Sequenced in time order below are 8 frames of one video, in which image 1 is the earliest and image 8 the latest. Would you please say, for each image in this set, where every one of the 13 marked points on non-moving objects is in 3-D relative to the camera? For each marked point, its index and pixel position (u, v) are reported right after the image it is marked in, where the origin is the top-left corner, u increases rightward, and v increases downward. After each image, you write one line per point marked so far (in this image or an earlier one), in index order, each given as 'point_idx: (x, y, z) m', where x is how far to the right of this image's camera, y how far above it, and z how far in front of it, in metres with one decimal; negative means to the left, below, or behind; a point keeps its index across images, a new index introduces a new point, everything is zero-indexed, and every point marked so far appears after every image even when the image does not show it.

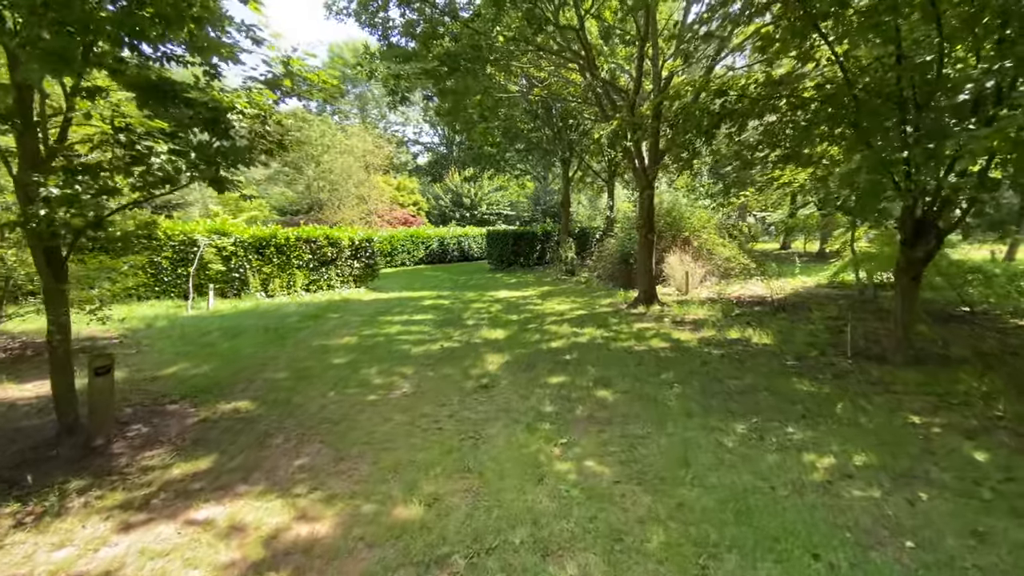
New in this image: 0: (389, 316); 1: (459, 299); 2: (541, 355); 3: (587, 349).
0: (-2.3, -0.5, +8.7) m
1: (-1.2, -0.3, +11.1) m
2: (+0.3, -0.8, +5.4) m
3: (+1.0, -0.8, +5.9) m
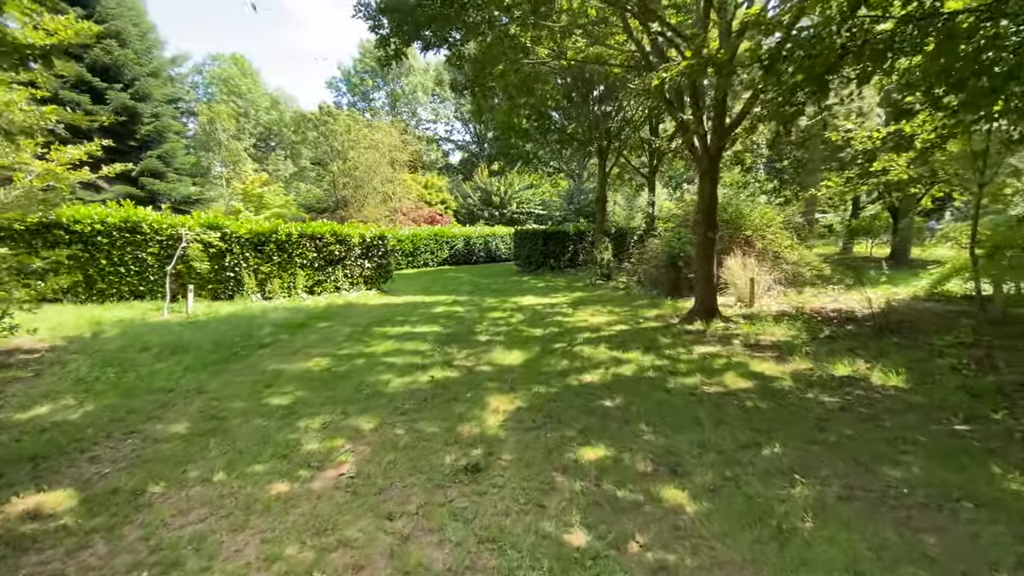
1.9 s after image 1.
0: (-2.0, -0.6, +7.2) m
1: (-0.7, -0.4, +9.5) m
2: (+0.5, -0.9, +3.7) m
3: (+1.1, -0.9, +4.2) m
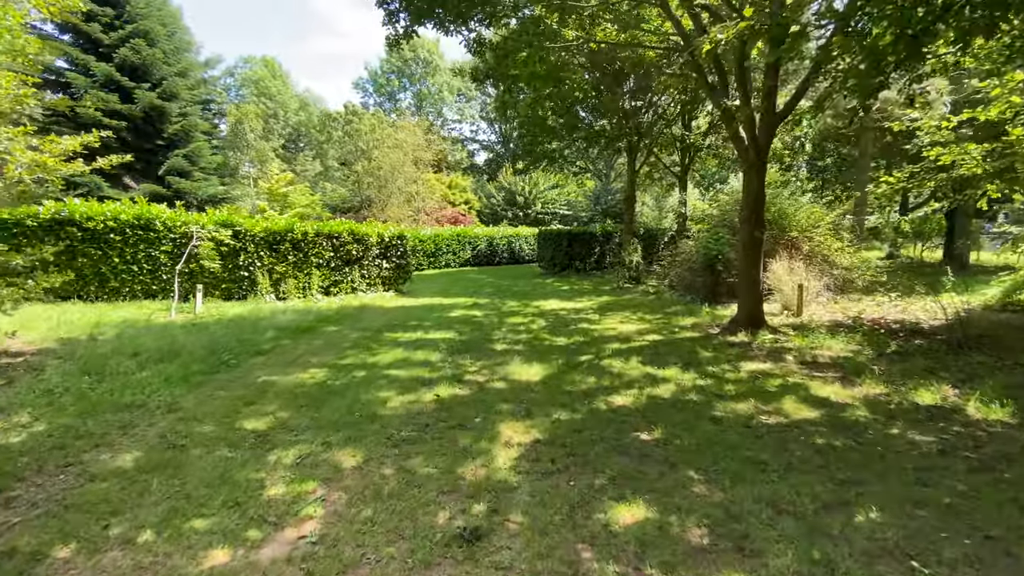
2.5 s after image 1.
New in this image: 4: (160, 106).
0: (-1.7, -0.6, +6.7) m
1: (-0.3, -0.4, +8.9) m
2: (+0.6, -0.9, +3.1) m
3: (+1.2, -1.0, +3.5) m
4: (-12.7, +6.5, +16.8) m
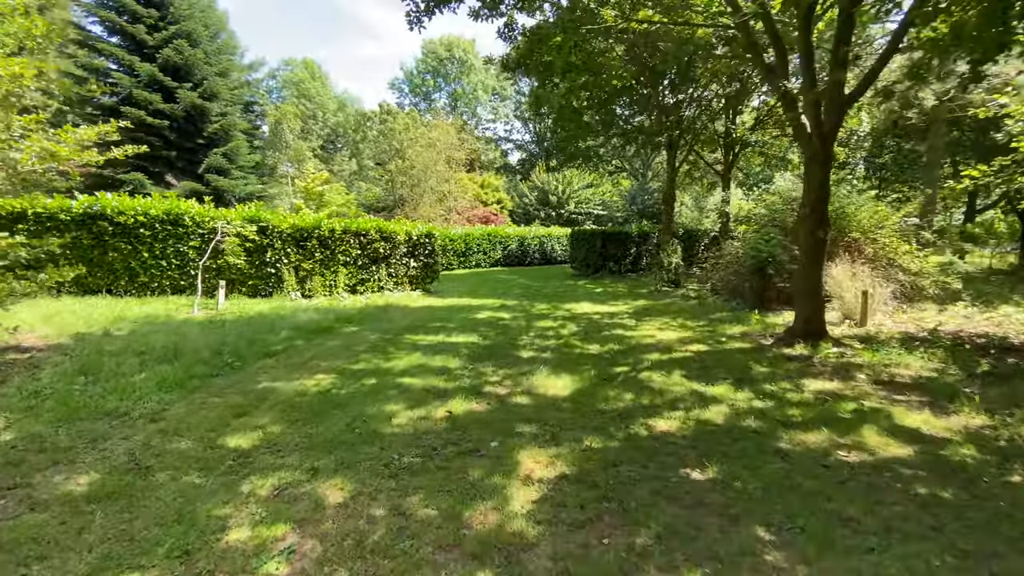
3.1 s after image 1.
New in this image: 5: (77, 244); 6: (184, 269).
0: (-1.3, -0.6, +6.3) m
1: (+0.2, -0.5, +8.4) m
2: (+0.7, -1.0, +2.6) m
3: (+1.4, -1.0, +2.9) m
4: (-11.5, +6.7, +17.2) m
5: (-7.7, +0.8, +8.3) m
6: (-6.2, +0.4, +8.9) m
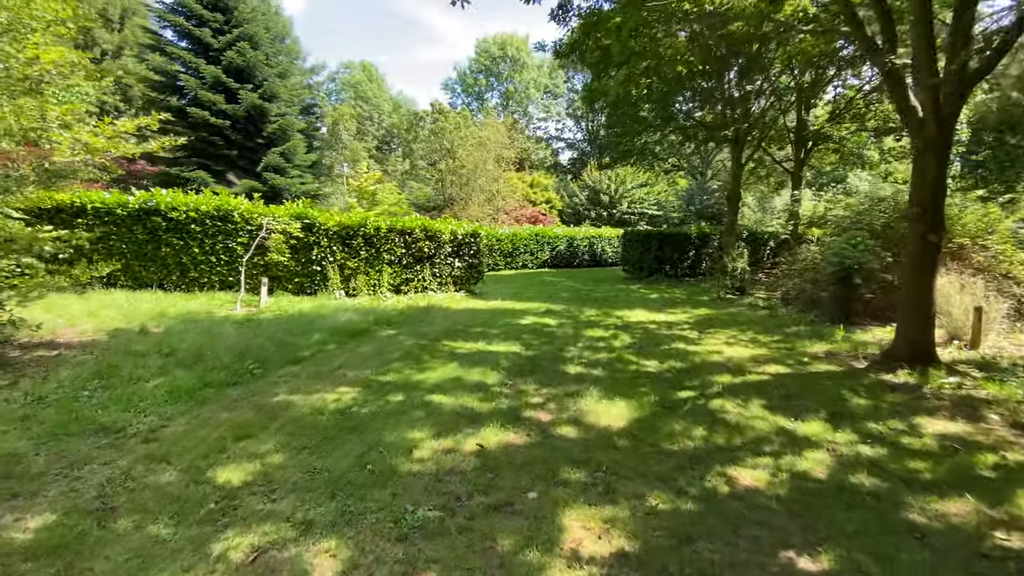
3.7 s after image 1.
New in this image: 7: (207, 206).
0: (-0.7, -0.6, +5.8) m
1: (+1.0, -0.5, +7.8) m
2: (+0.9, -1.0, +1.9) m
3: (+1.6, -1.1, +2.2) m
4: (-9.6, +6.9, +17.7) m
5: (-6.9, +0.9, +8.5) m
6: (-5.3, +0.4, +8.9) m
7: (-5.7, +1.5, +8.7) m
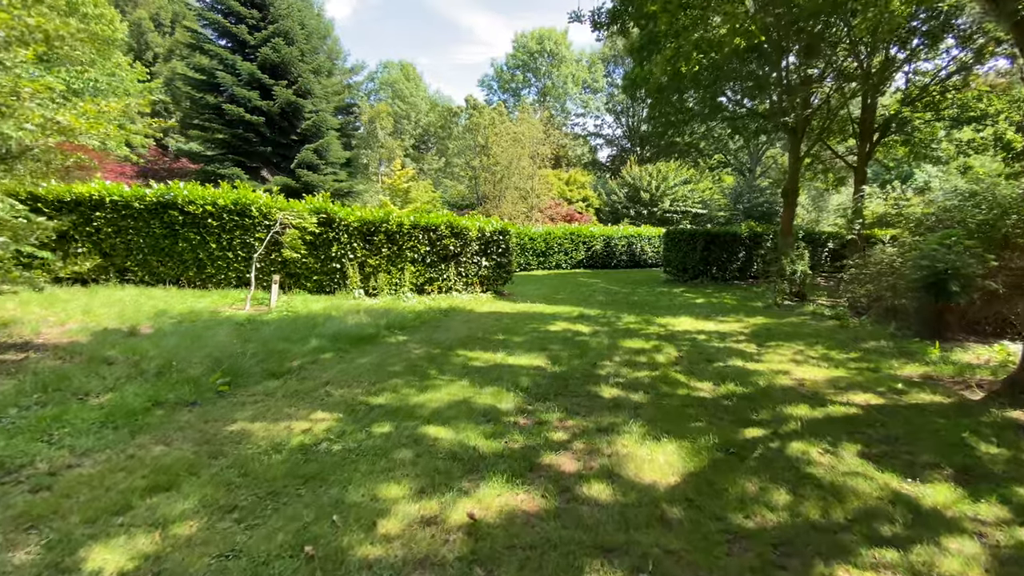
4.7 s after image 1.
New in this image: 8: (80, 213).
0: (-0.4, -0.7, +5.1) m
1: (+1.4, -0.6, +6.9) m
2: (+0.8, -1.1, +1.1) m
3: (+1.6, -1.1, +1.3) m
4: (-8.2, +7.0, +17.6) m
5: (-6.4, +1.0, +8.2) m
6: (-4.8, +0.5, +8.5) m
7: (-5.1, +1.6, +8.3) m
8: (-7.4, +1.3, +7.9) m
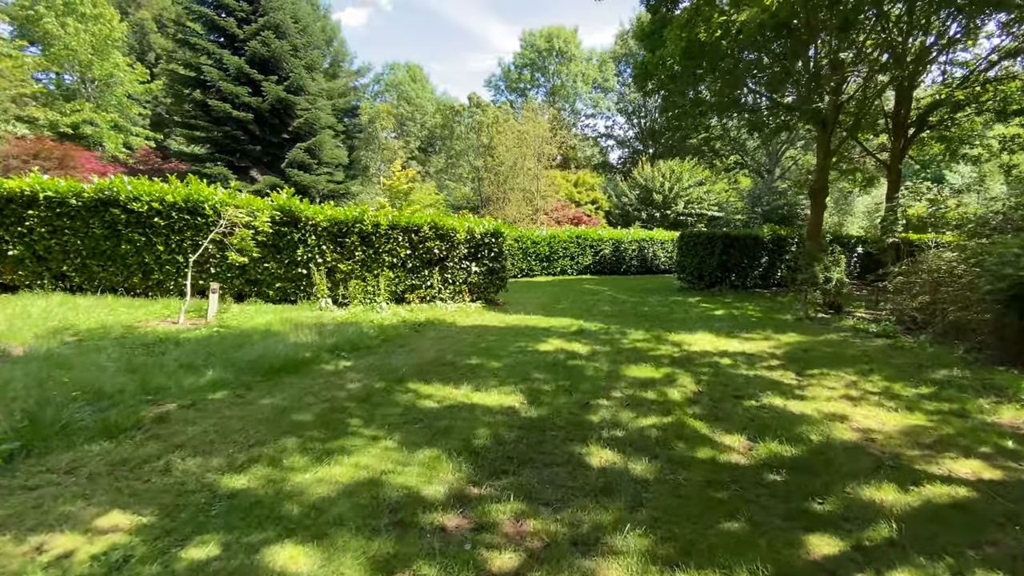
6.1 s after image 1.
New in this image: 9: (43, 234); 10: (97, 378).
0: (-0.7, -0.8, +4.0) m
1: (+1.2, -0.7, +5.7) m
2: (+0.4, -1.2, -0.1) m
3: (+1.2, -1.2, +0.1) m
4: (-8.1, +6.8, +16.7) m
5: (-6.5, +0.8, +7.2) m
6: (-5.0, +0.4, +7.5) m
7: (-5.3, +1.4, +7.3) m
8: (-7.5, +1.2, +7.0) m
9: (-7.1, +0.8, +7.1) m
10: (-2.9, -0.6, +3.3) m
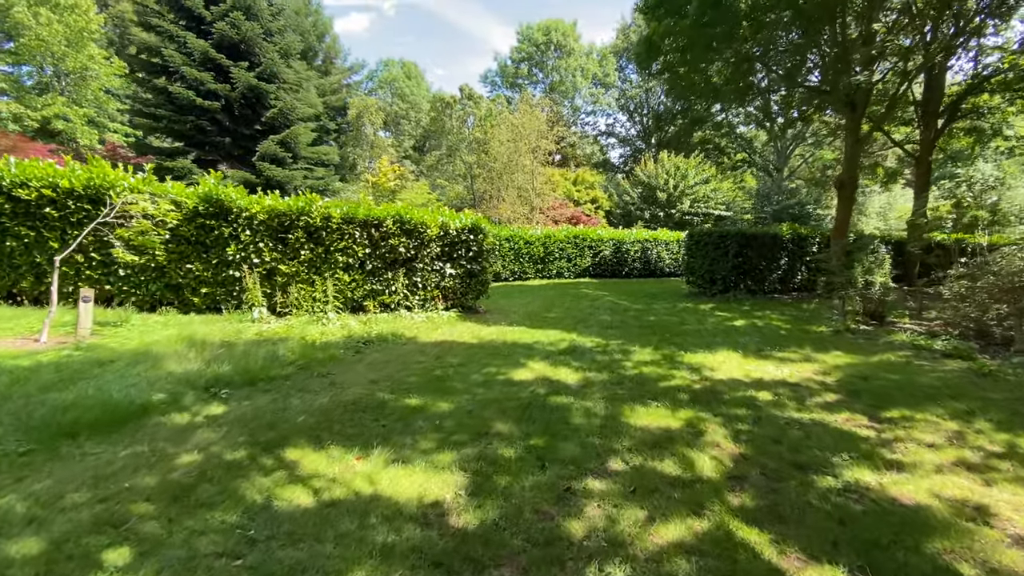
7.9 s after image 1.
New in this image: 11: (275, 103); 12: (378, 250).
0: (-1.0, -0.9, +2.6) m
1: (+0.9, -0.8, +4.3) m
2: (+0.1, -1.2, -1.5) m
3: (+0.9, -1.3, -1.3) m
4: (-8.4, +6.7, +15.4) m
5: (-6.8, +0.8, +5.9) m
6: (-5.3, +0.3, +6.1) m
7: (-5.6, +1.4, +5.9) m
8: (-7.8, +1.1, +5.6) m
9: (-7.4, +0.7, +5.7) m
10: (-3.2, -0.7, +1.9) m
11: (-8.0, +6.3, +15.9) m
12: (-2.0, +0.6, +7.1) m
